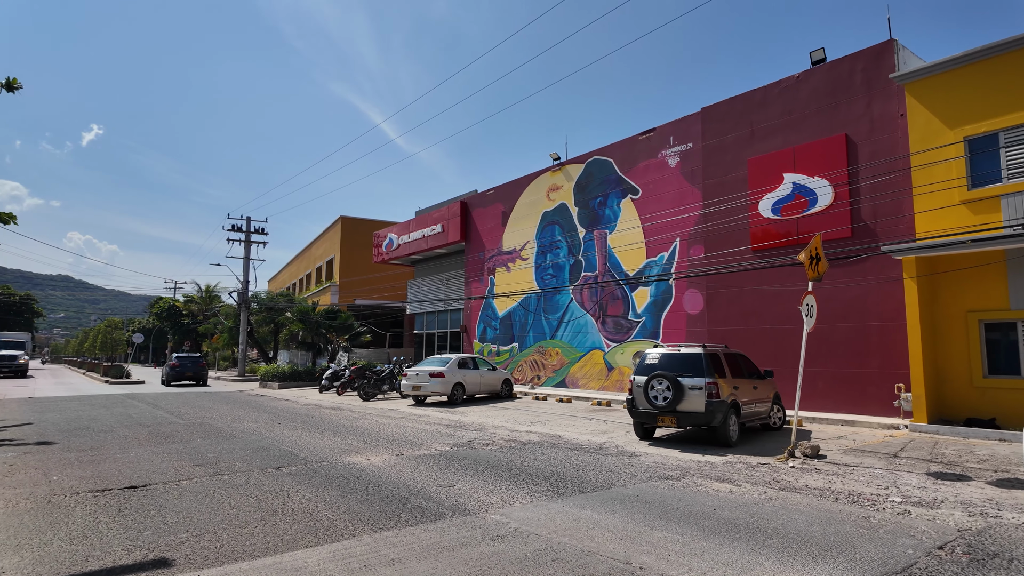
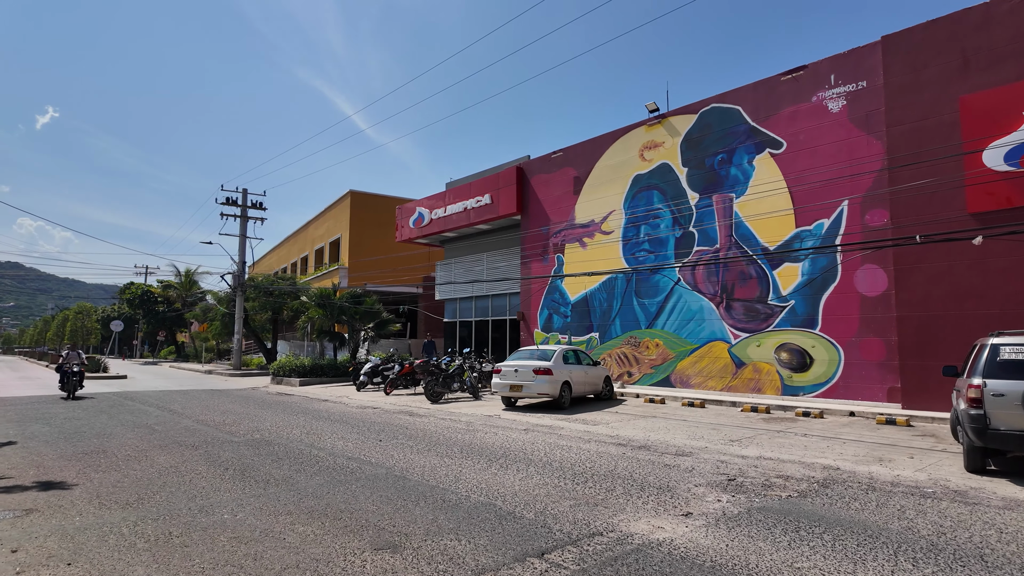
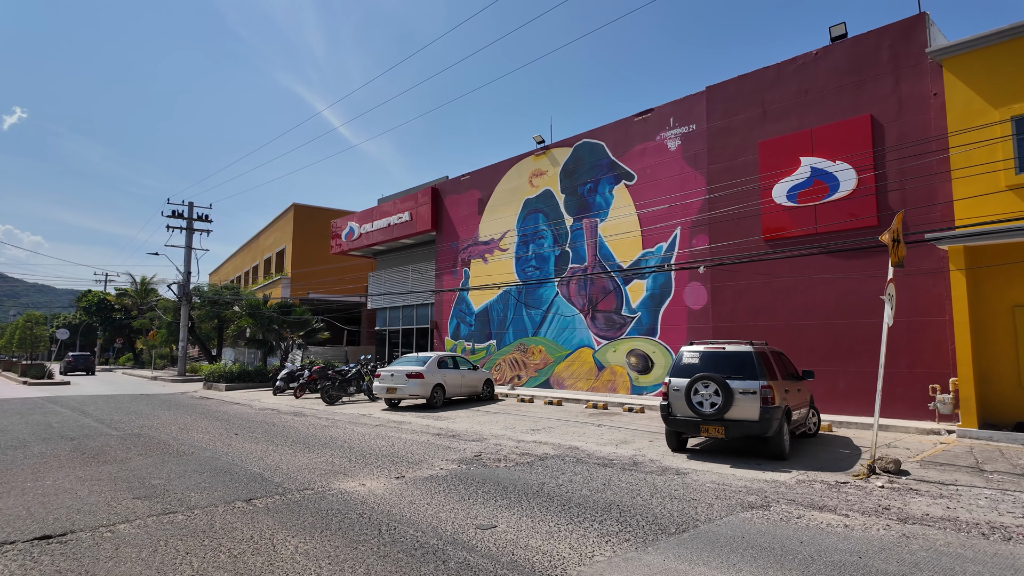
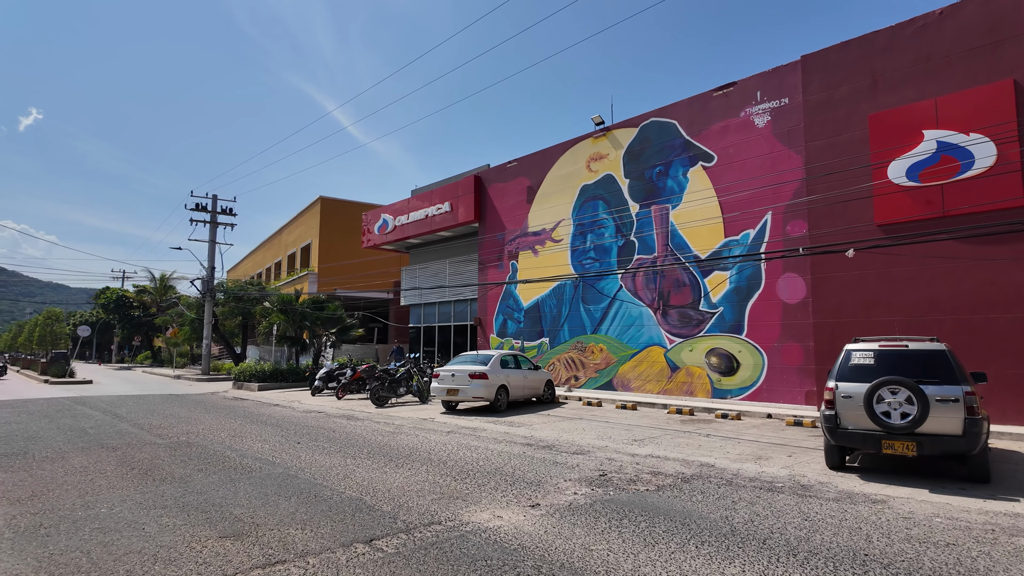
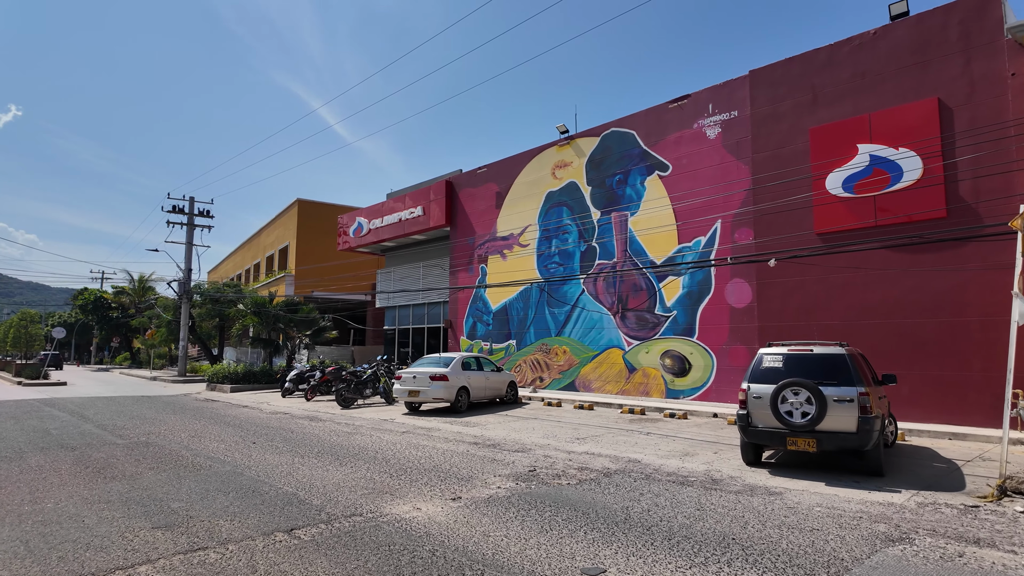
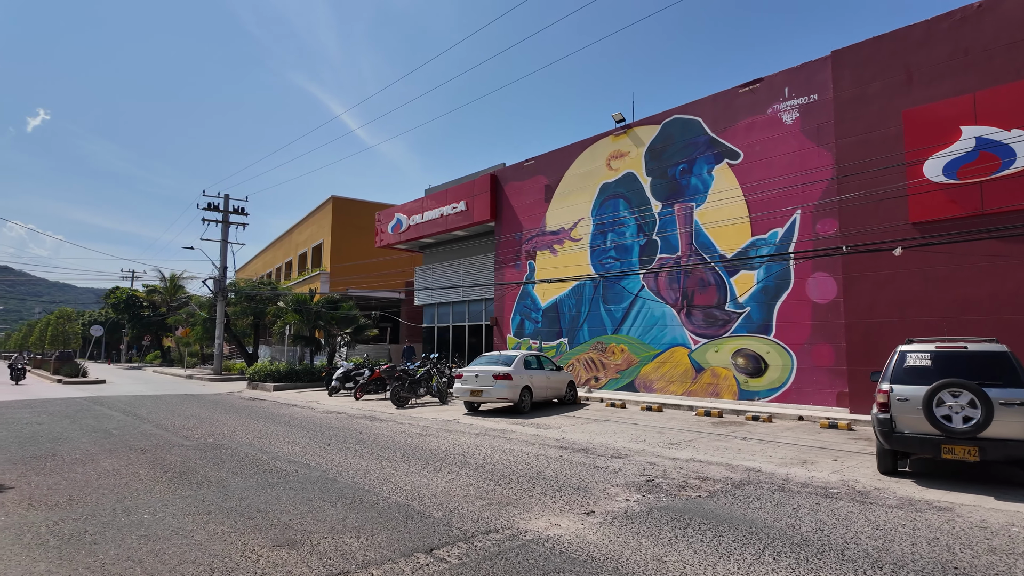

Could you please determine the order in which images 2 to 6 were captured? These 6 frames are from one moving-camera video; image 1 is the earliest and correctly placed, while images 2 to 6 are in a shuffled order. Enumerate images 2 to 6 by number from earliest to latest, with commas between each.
3, 5, 4, 6, 2
